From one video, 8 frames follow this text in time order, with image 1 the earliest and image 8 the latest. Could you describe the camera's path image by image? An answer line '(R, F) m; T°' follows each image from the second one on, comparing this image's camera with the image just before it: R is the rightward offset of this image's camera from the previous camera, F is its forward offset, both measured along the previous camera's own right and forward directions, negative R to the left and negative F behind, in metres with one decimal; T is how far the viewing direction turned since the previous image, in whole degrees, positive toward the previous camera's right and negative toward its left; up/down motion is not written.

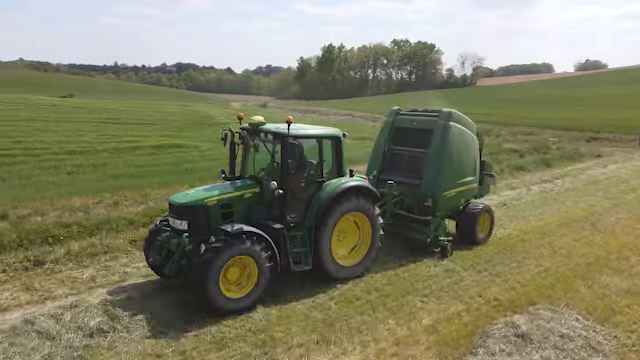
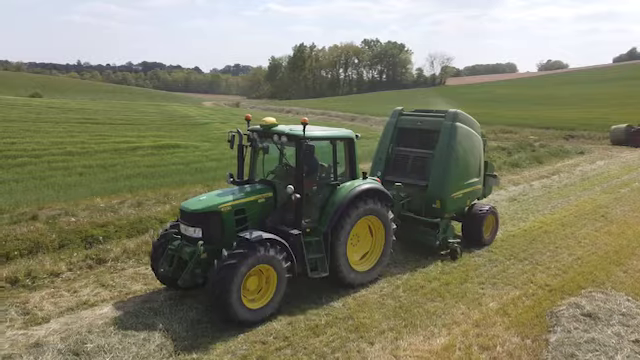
(-1.3, -0.4) m; +4°
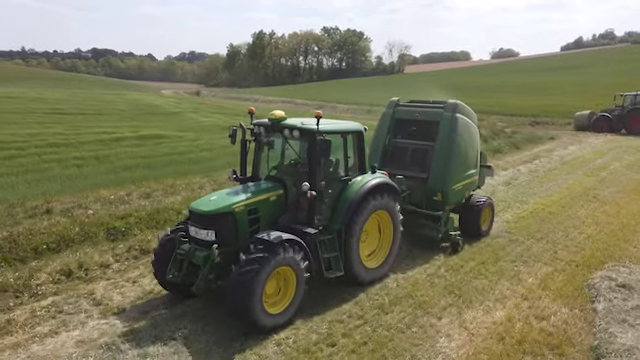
(-1.3, -0.3) m; +5°
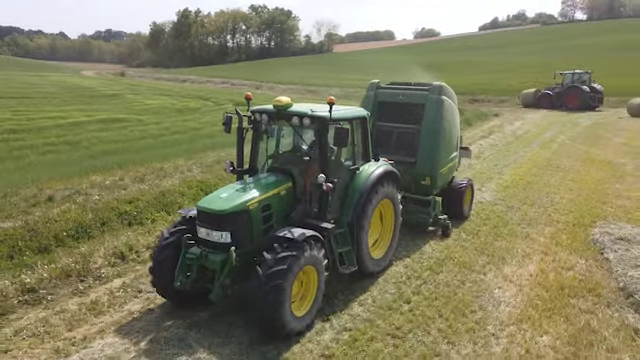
(-1.6, -0.4) m; +8°
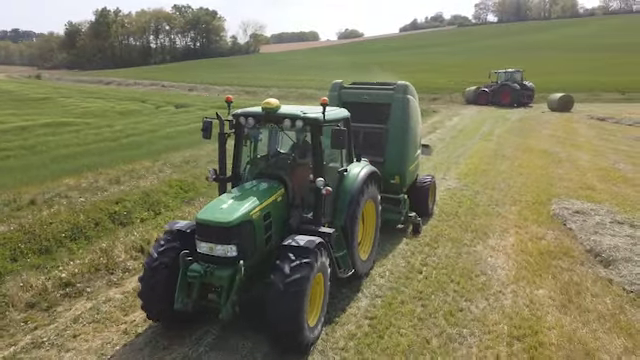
(-1.2, -0.6) m; +8°
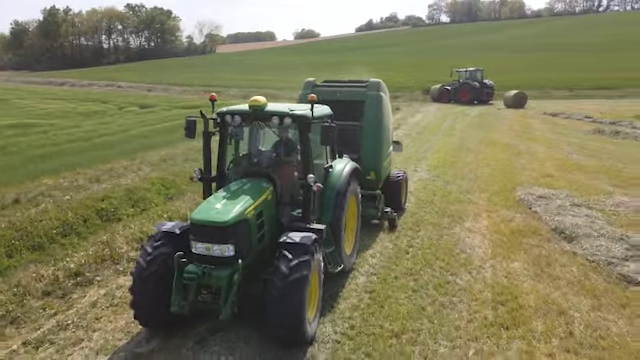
(-0.5, -0.5) m; +5°
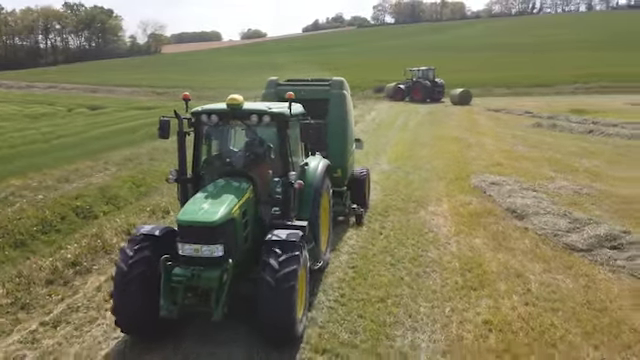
(-0.5, -0.6) m; +6°
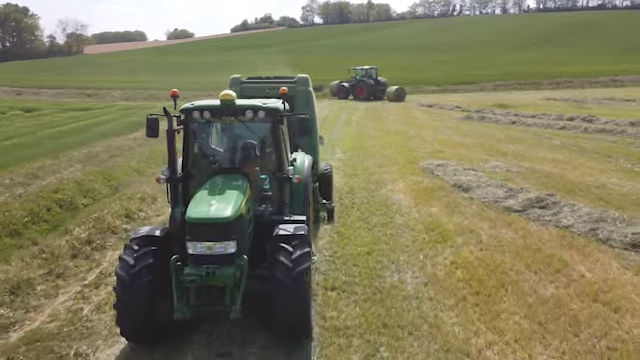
(-0.8, -1.1) m; +8°
